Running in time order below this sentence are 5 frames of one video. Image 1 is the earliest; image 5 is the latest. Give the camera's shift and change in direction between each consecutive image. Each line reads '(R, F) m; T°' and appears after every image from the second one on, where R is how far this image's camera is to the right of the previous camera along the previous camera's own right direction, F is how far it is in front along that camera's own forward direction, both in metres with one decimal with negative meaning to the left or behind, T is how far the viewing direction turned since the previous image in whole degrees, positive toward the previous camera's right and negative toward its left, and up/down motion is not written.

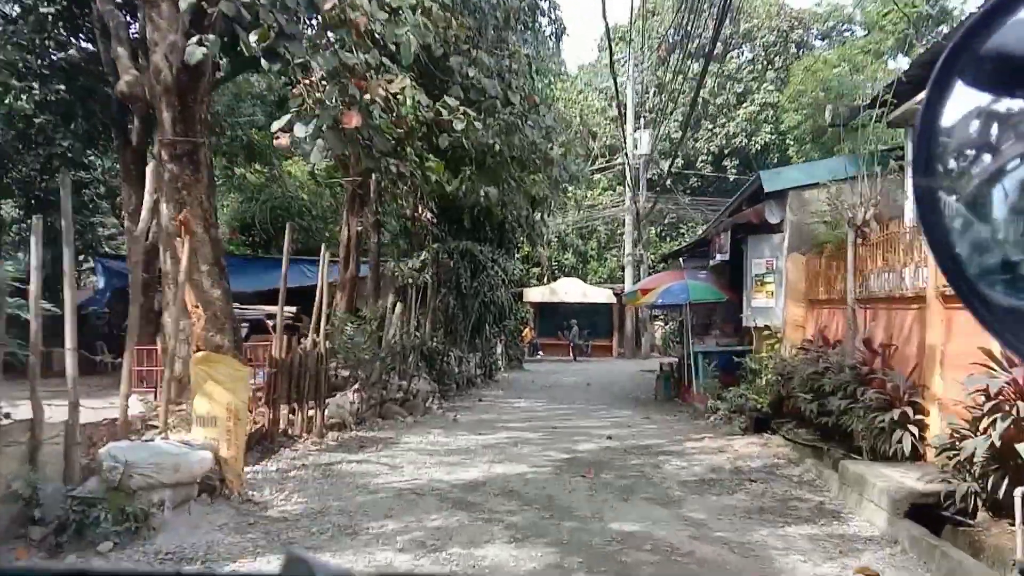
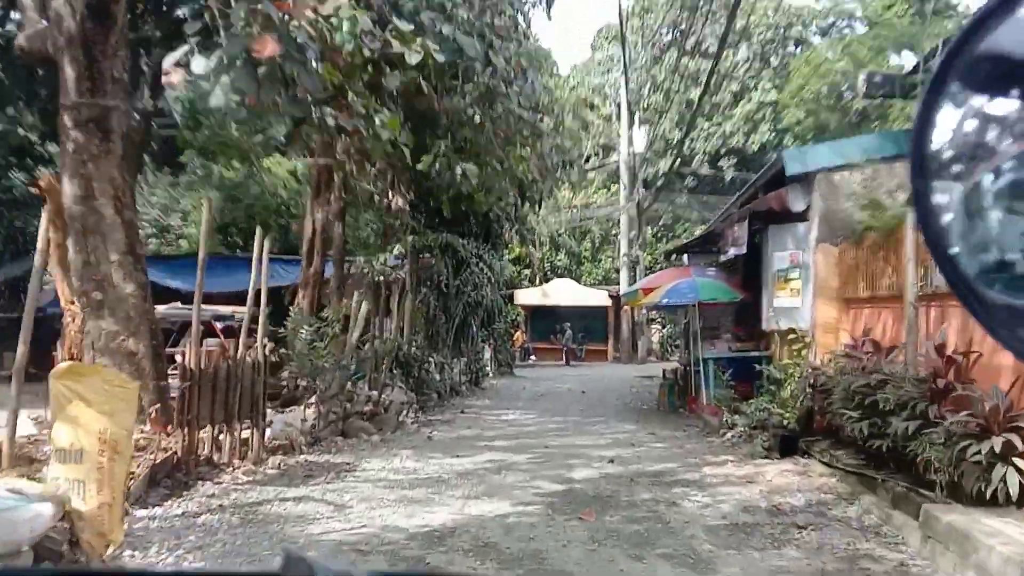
(+0.1, +1.8) m; 0°
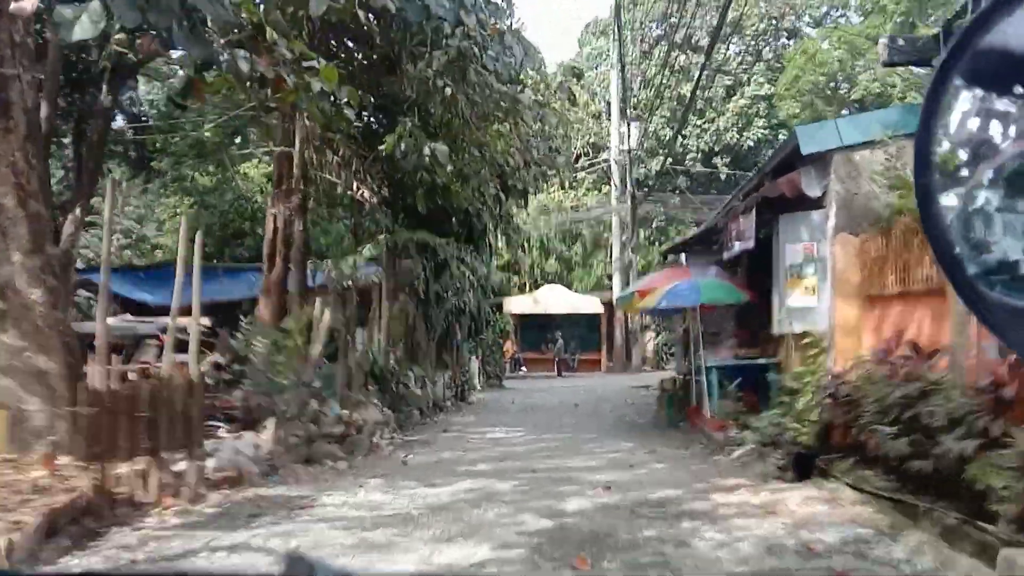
(+0.1, +1.1) m; +1°
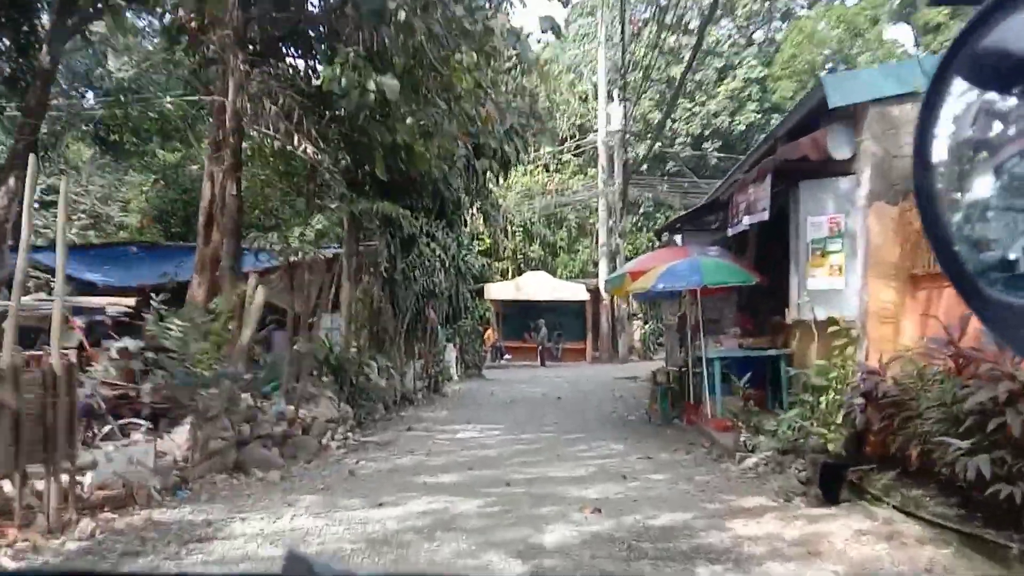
(+0.1, +1.6) m; +1°
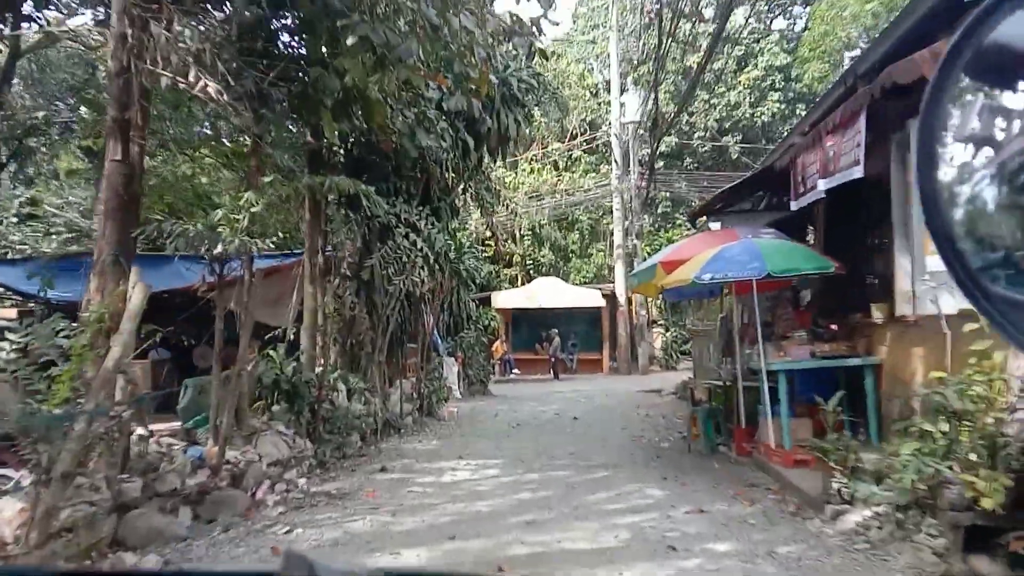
(+0.1, +2.5) m; -1°
